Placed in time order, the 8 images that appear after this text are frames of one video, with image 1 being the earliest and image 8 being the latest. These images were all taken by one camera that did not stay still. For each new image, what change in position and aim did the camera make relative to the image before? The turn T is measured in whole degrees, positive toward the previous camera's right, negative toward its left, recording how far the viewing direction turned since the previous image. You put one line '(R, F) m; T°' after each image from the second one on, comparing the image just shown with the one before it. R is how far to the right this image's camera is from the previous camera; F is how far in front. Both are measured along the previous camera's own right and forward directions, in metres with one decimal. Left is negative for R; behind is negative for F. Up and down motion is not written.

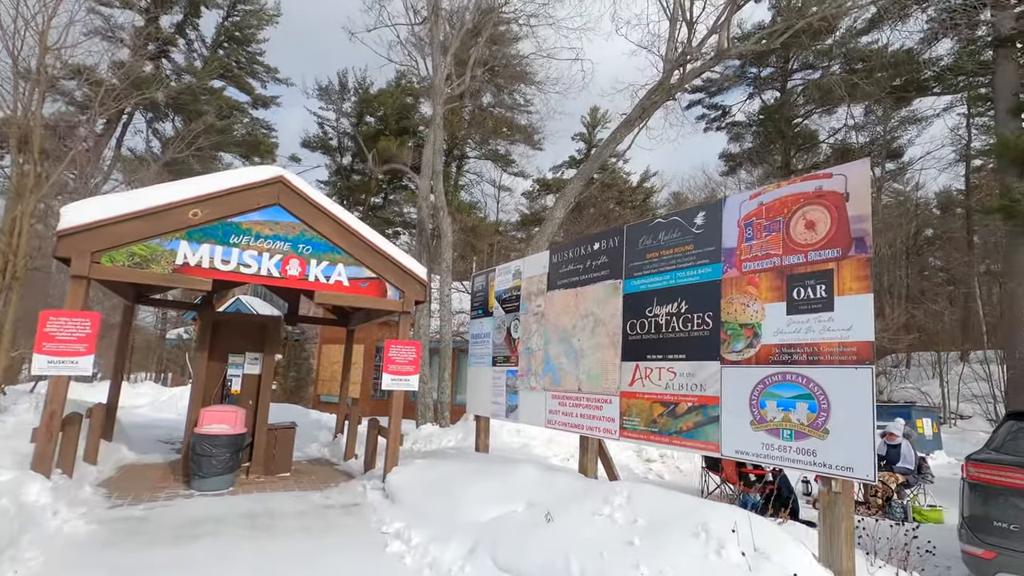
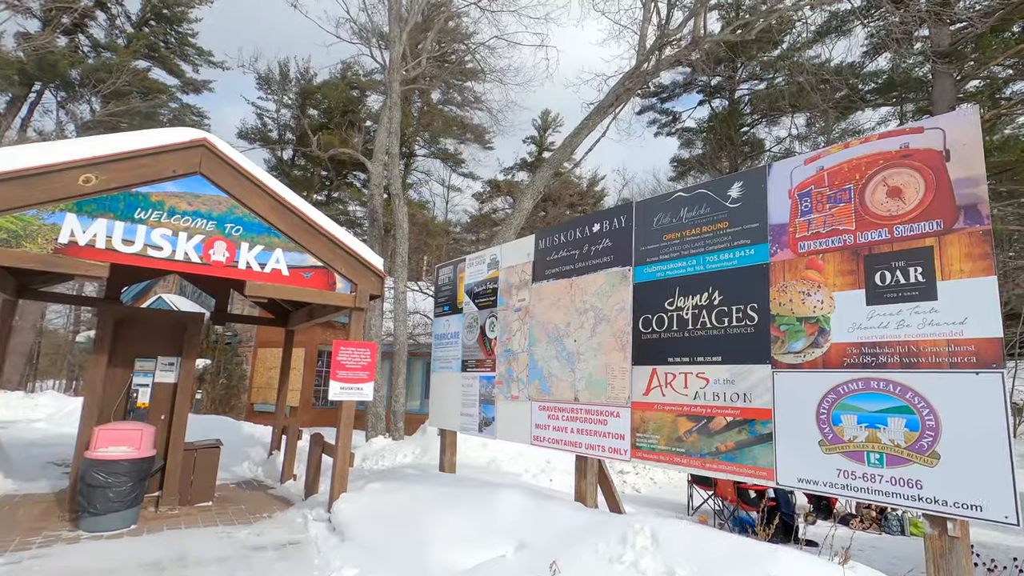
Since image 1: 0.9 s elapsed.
(-0.3, +1.1) m; +6°
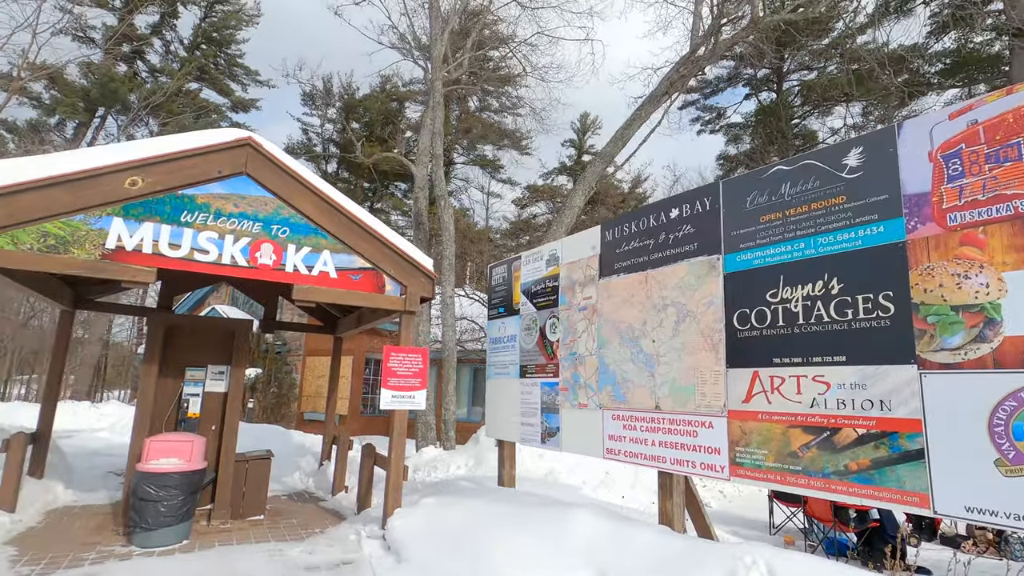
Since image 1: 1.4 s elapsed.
(-0.2, +0.5) m; -4°
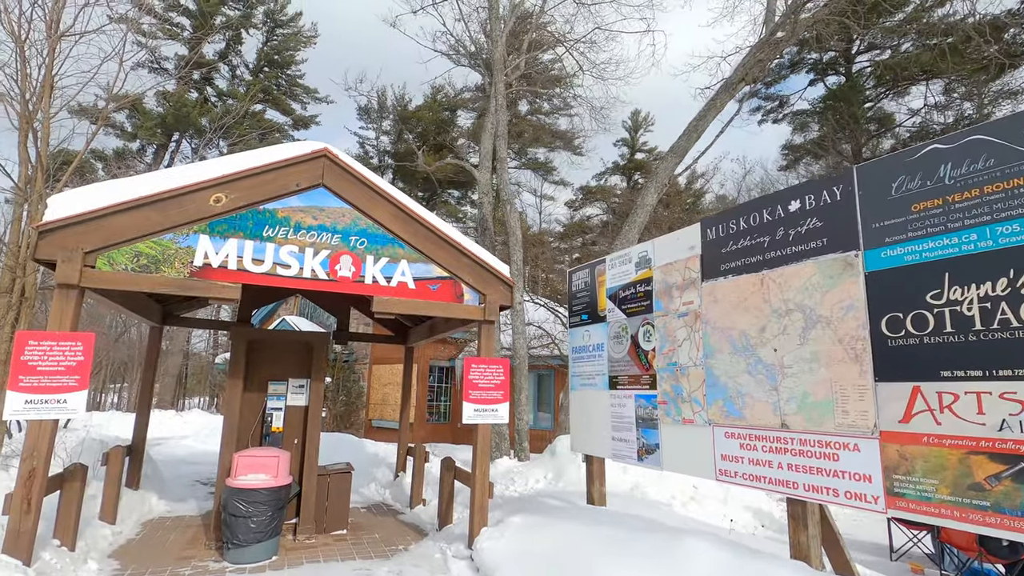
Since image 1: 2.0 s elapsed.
(-0.4, +0.3) m; -6°
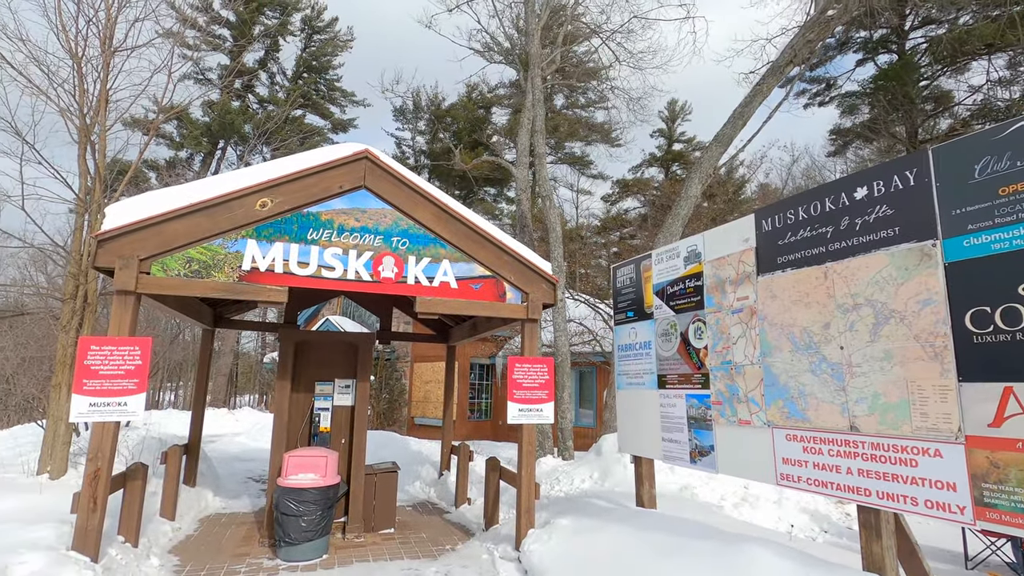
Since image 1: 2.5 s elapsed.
(-0.1, +0.1) m; -4°
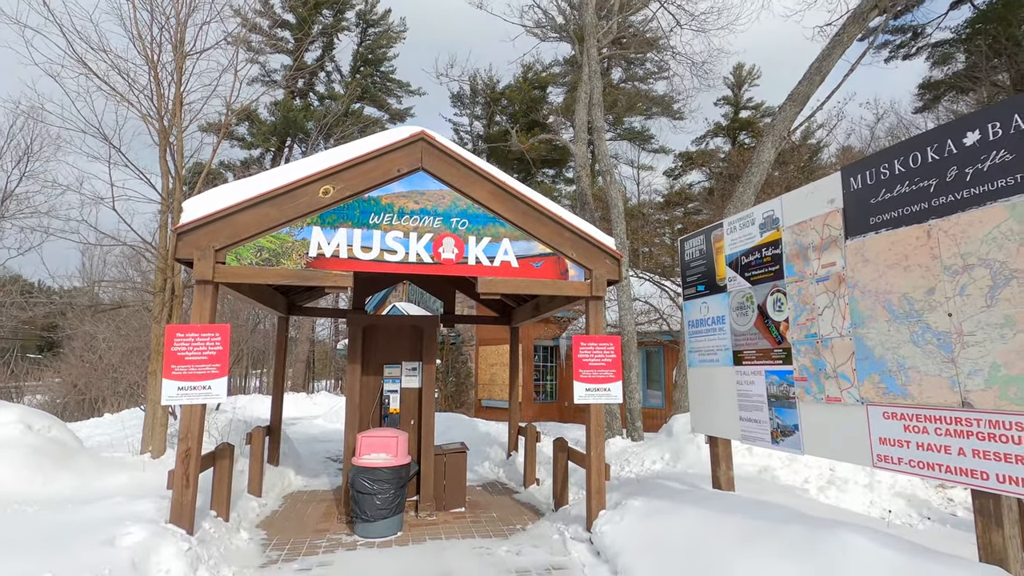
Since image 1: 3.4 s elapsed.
(0.0, +0.1) m; -7°
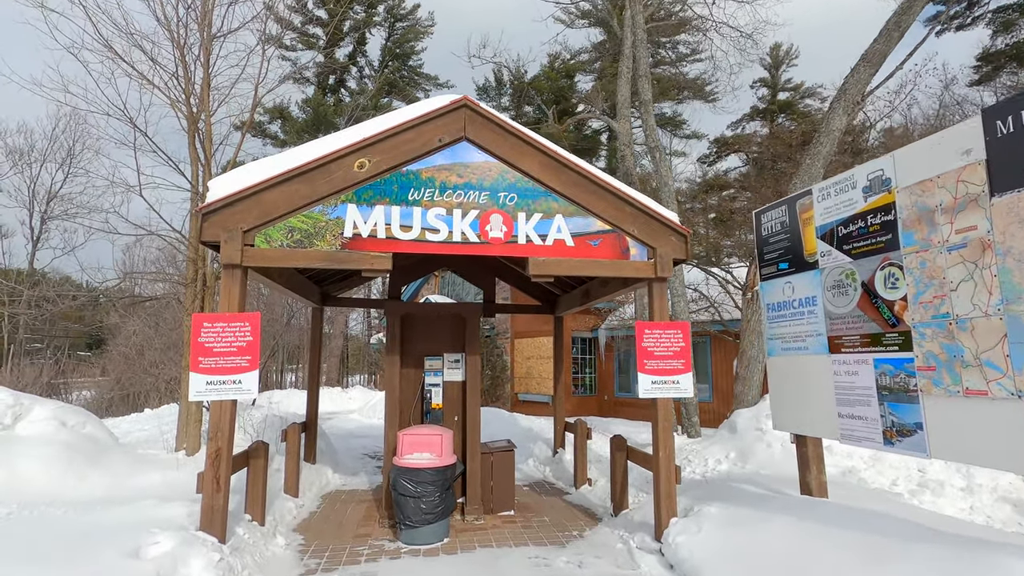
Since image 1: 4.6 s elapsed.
(-0.3, +0.6) m; -3°
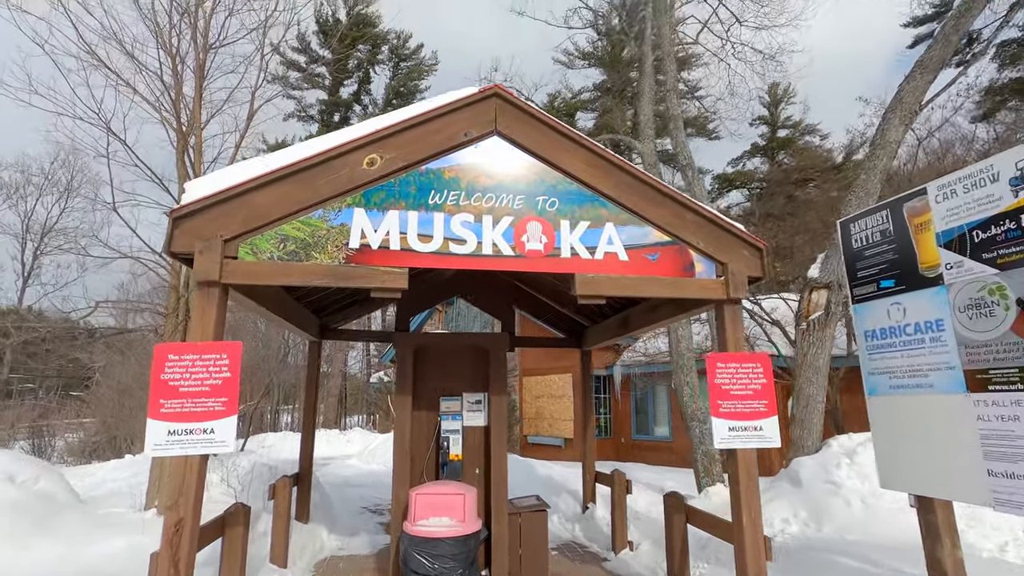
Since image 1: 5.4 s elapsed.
(-0.3, +1.0) m; 0°
